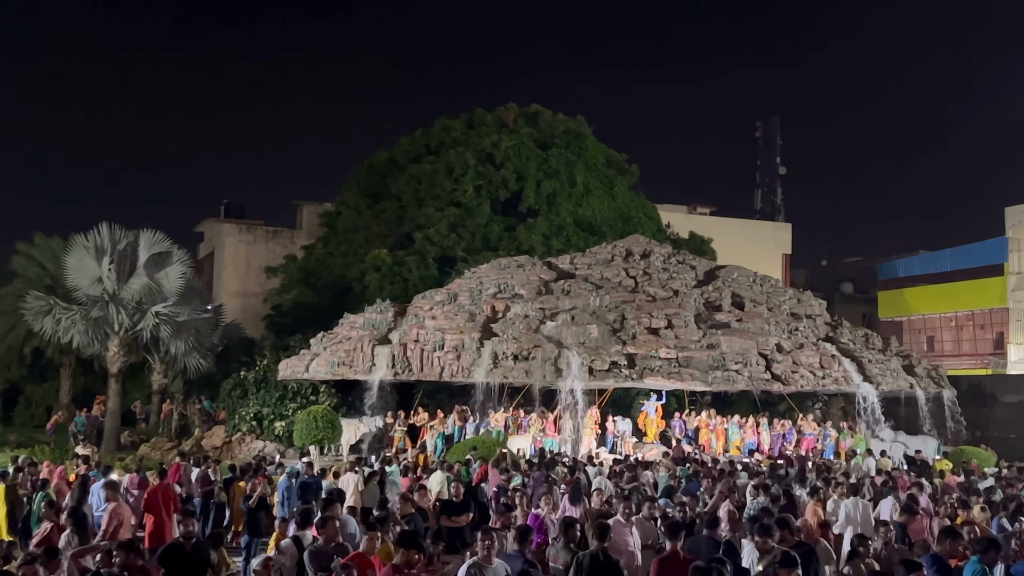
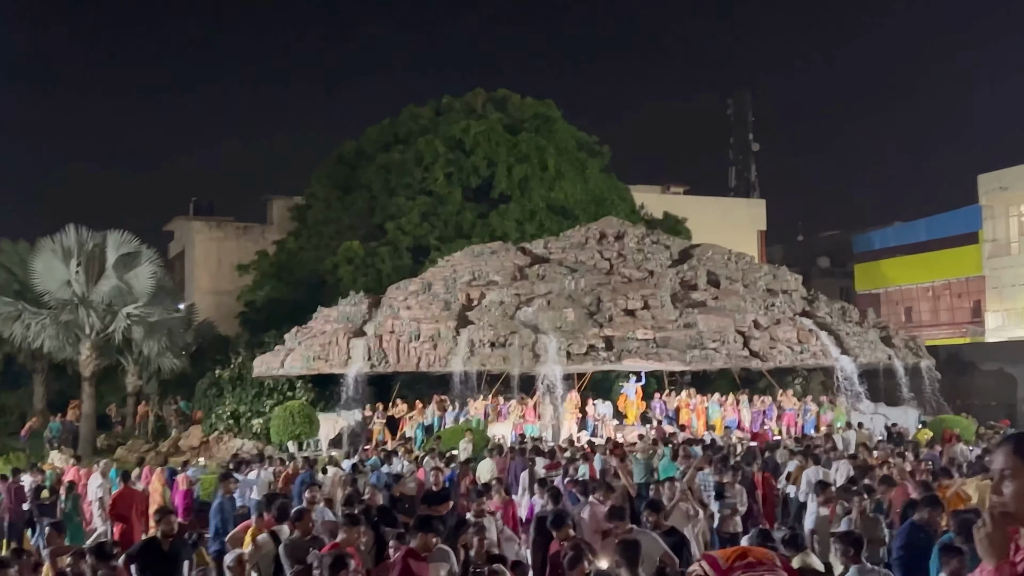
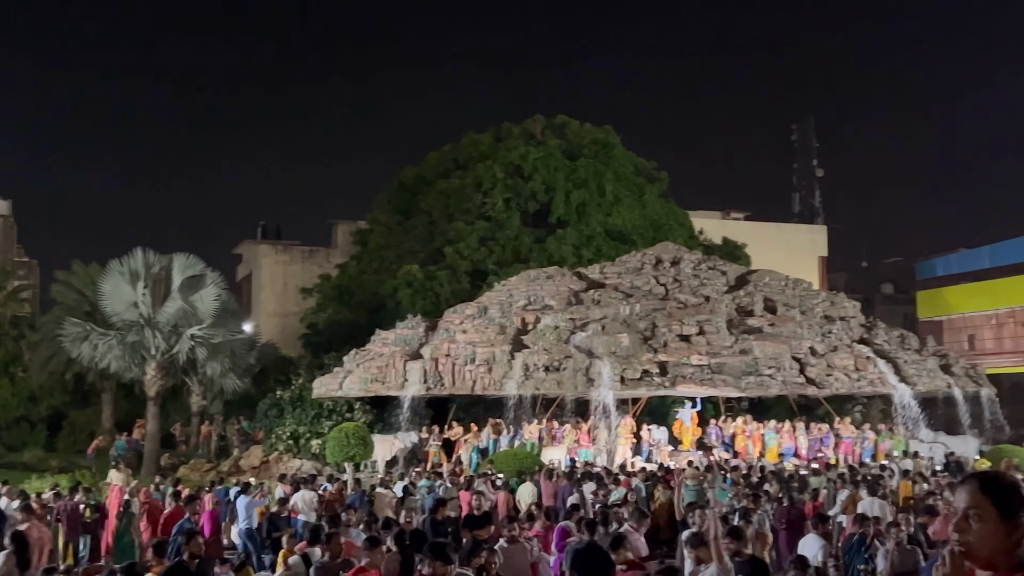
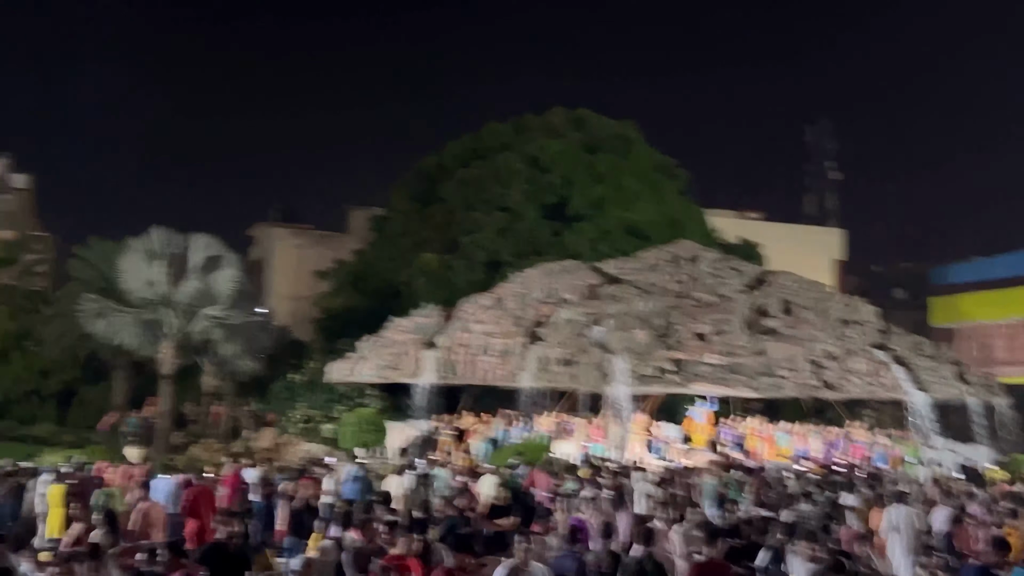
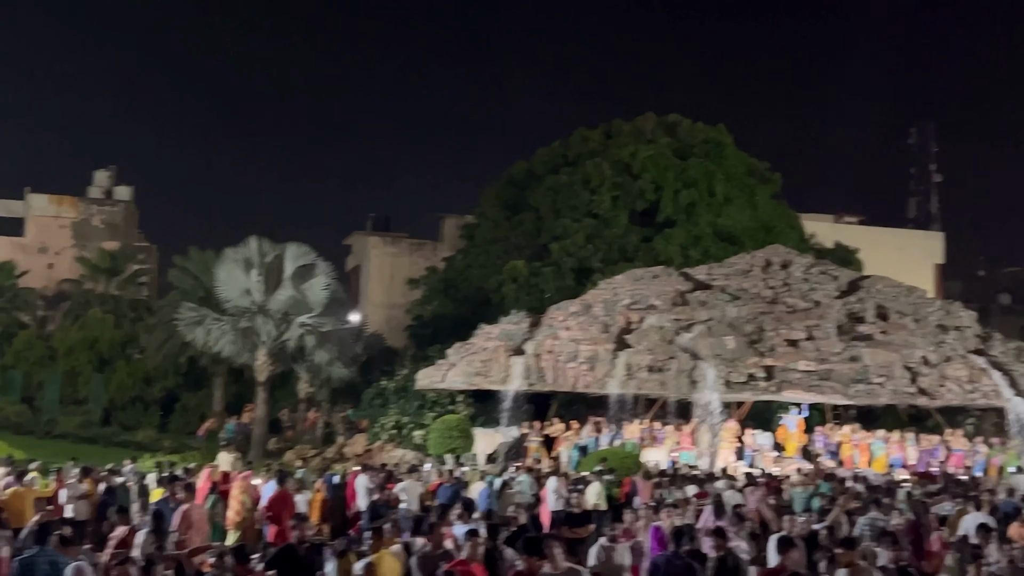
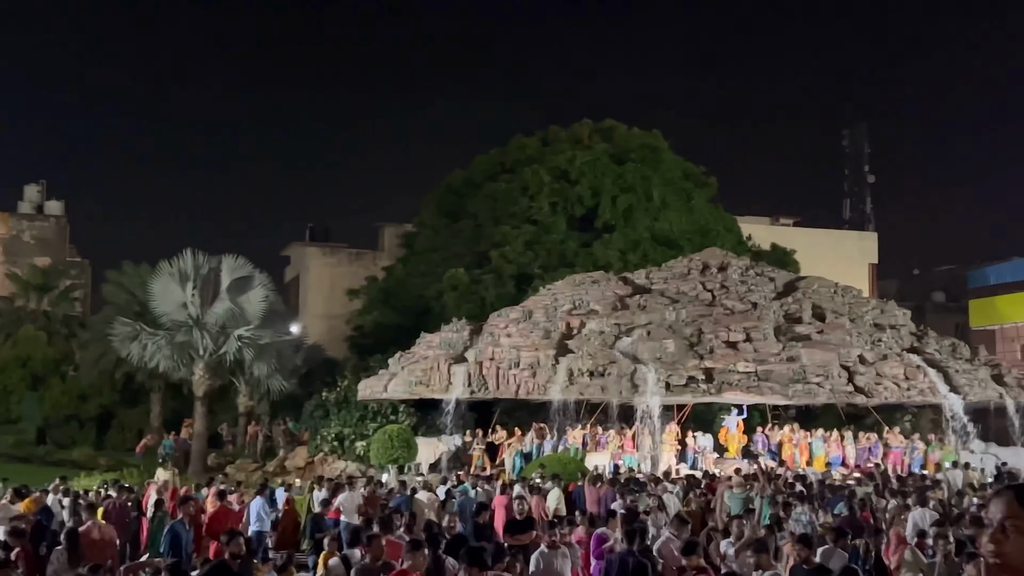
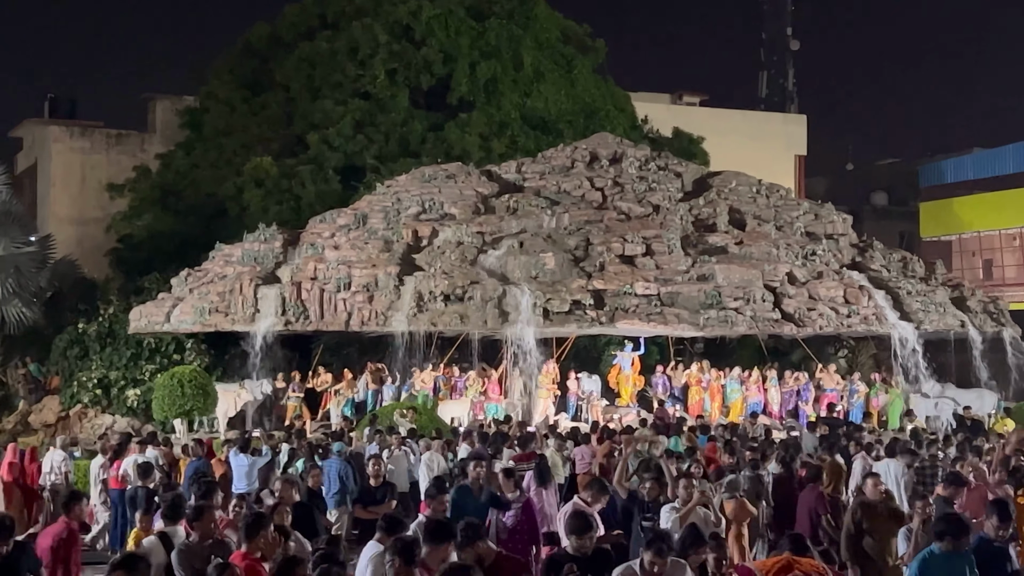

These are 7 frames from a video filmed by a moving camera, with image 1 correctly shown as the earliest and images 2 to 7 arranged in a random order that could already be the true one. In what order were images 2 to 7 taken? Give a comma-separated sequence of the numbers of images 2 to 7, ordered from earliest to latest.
4, 5, 6, 3, 2, 7
